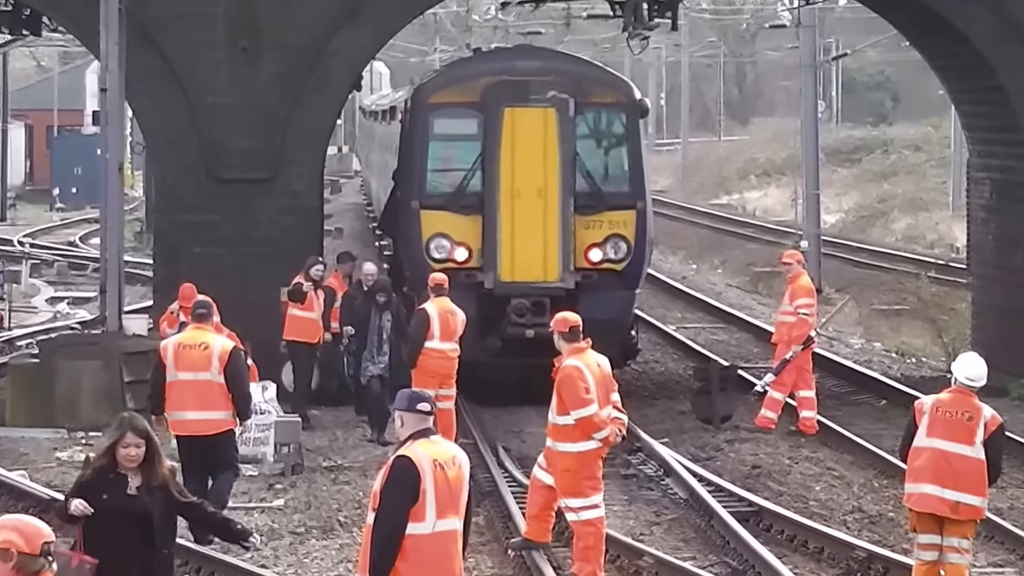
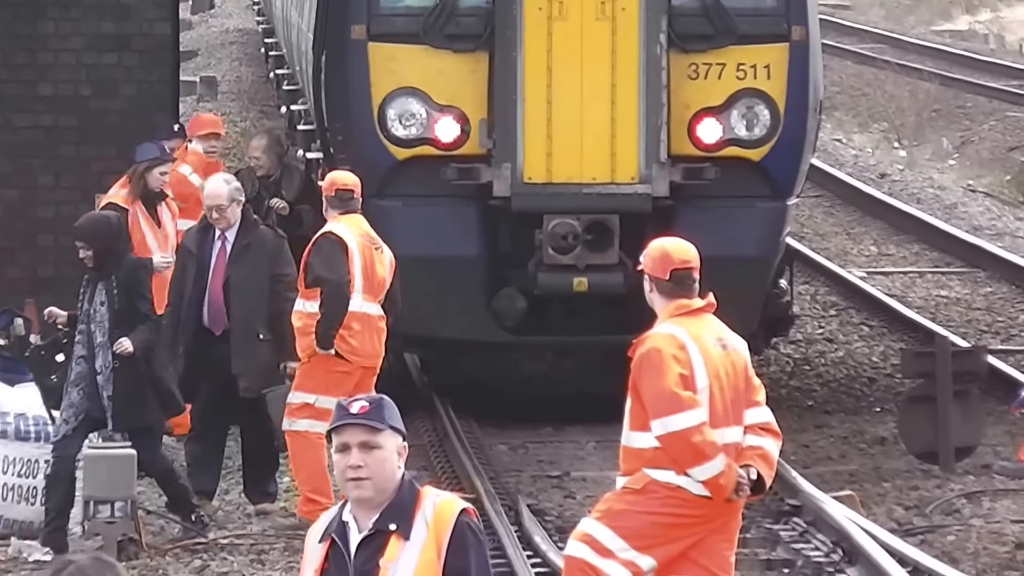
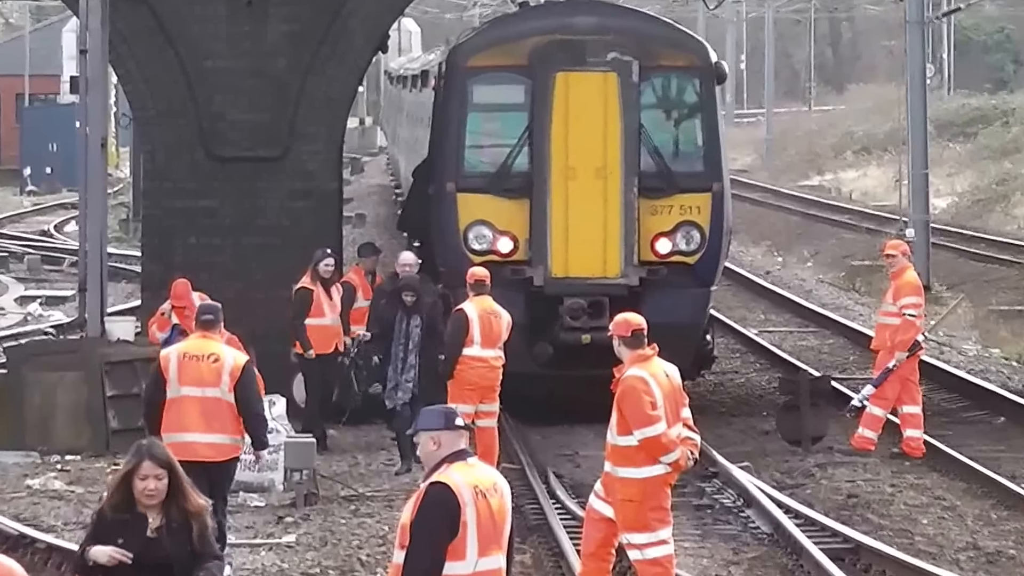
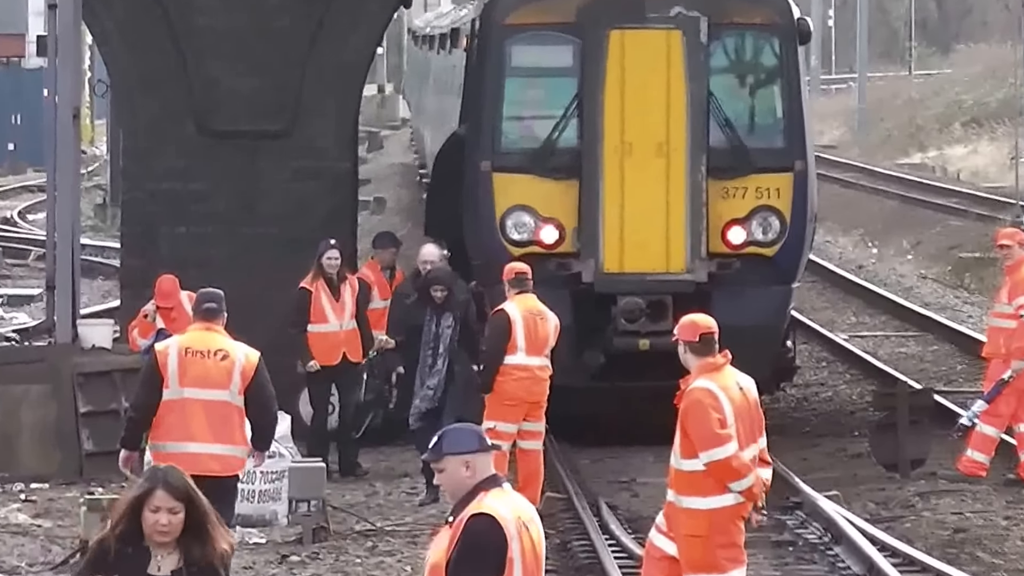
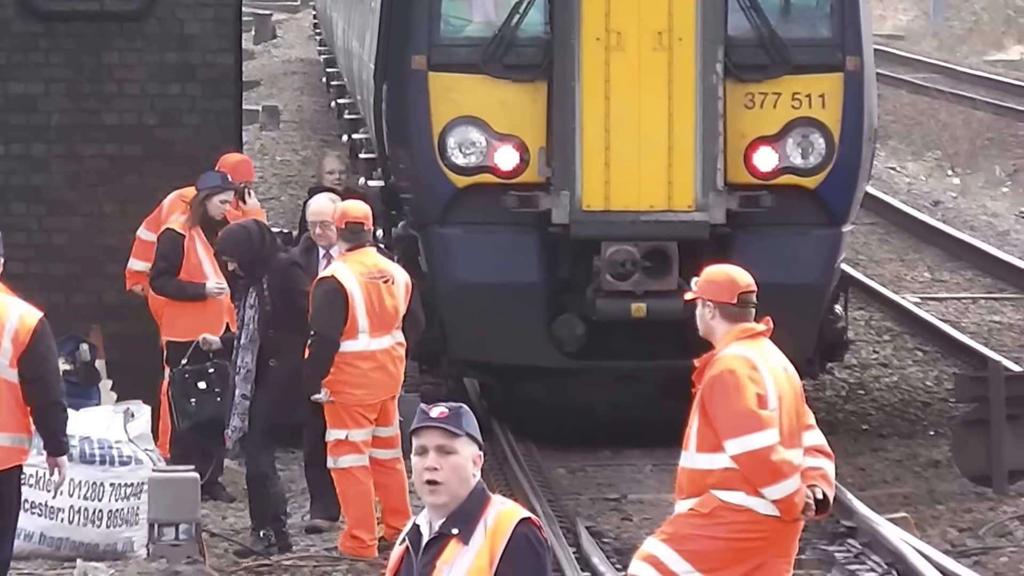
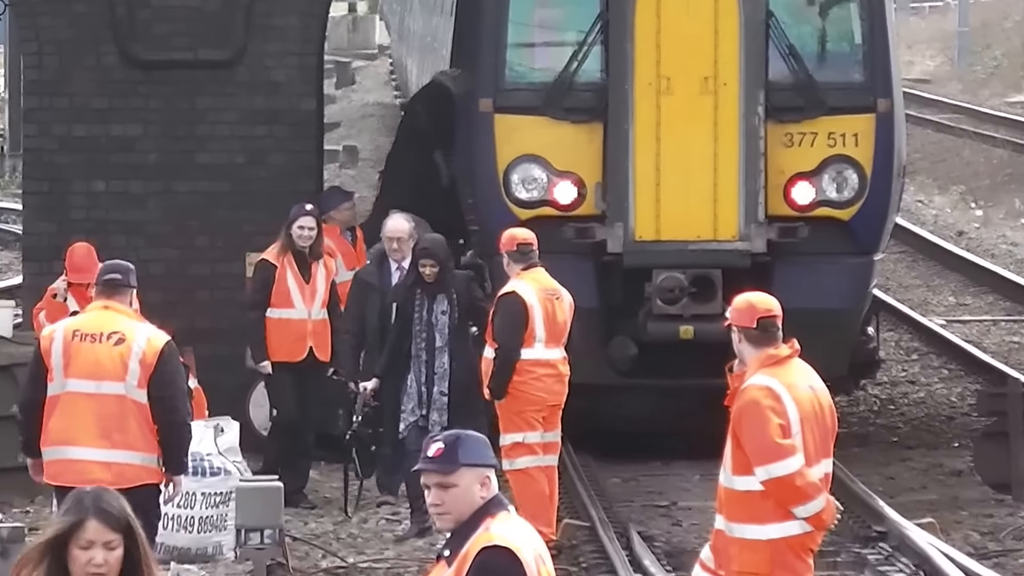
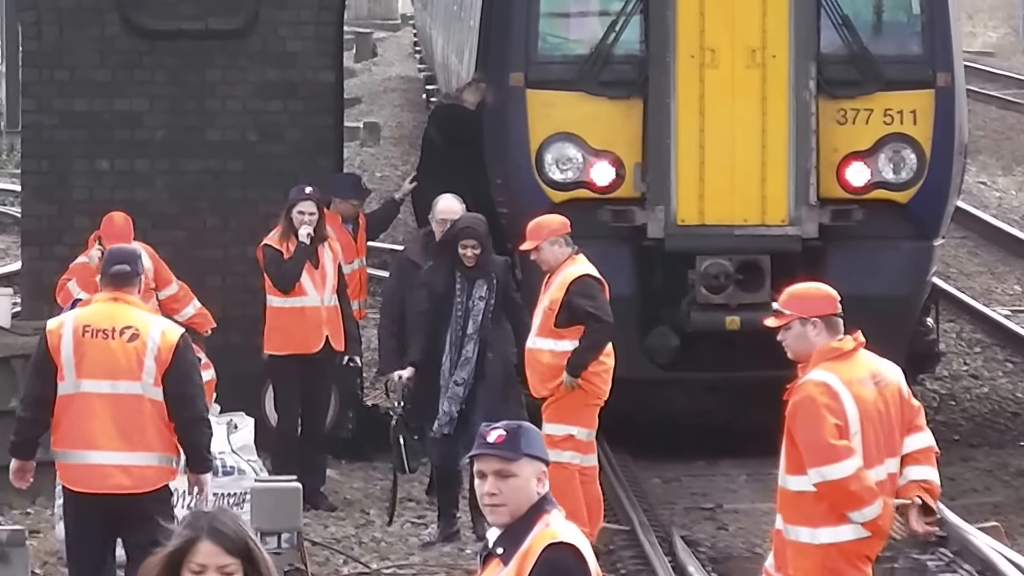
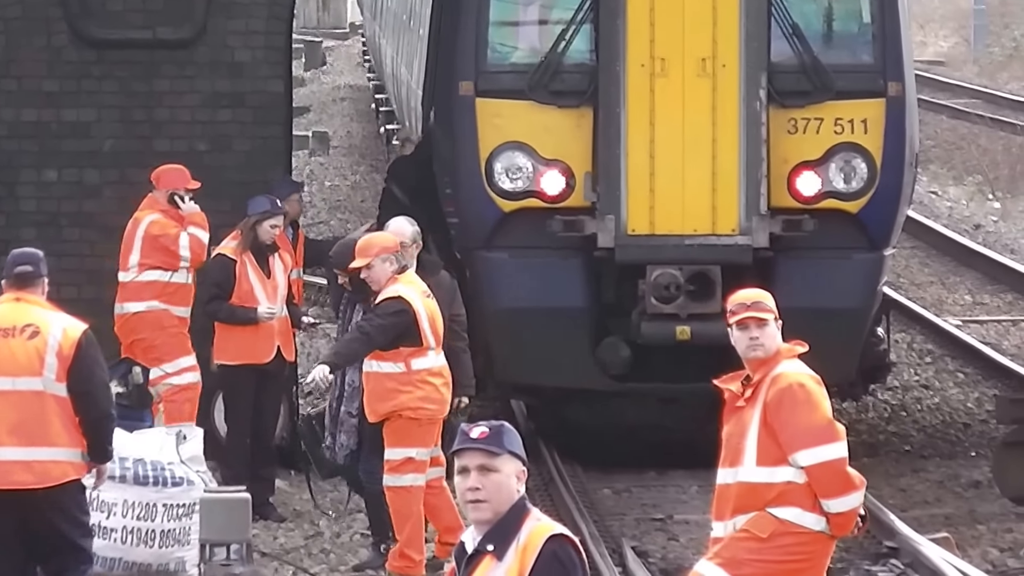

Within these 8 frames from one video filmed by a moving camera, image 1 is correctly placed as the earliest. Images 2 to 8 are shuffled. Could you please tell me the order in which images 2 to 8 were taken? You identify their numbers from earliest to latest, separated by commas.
3, 4, 6, 7, 8, 5, 2
